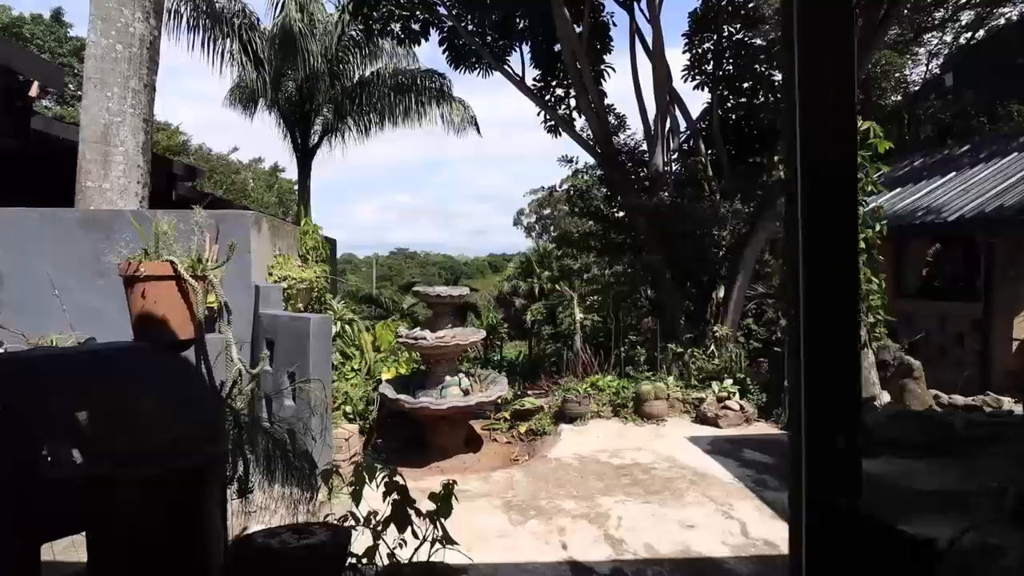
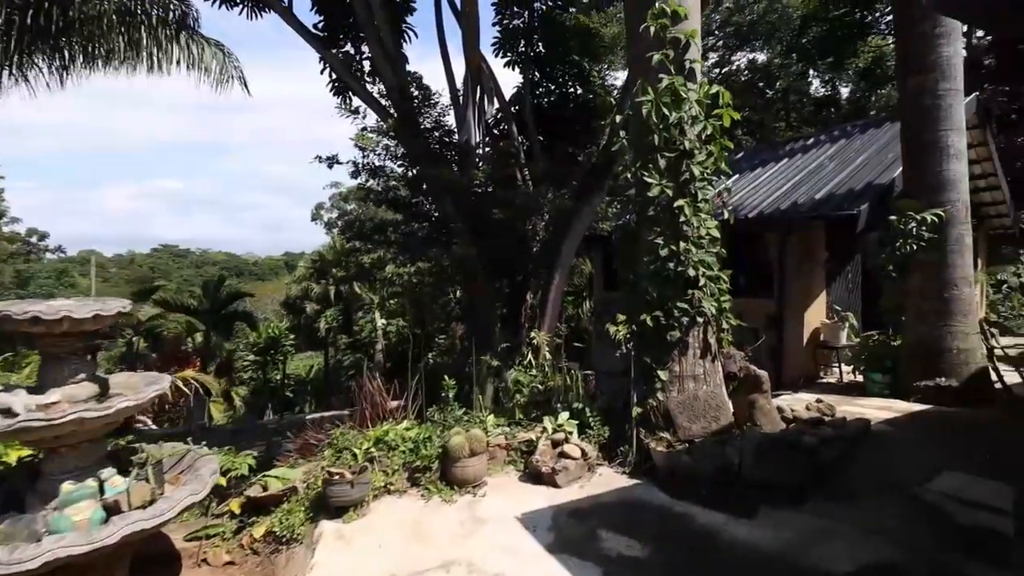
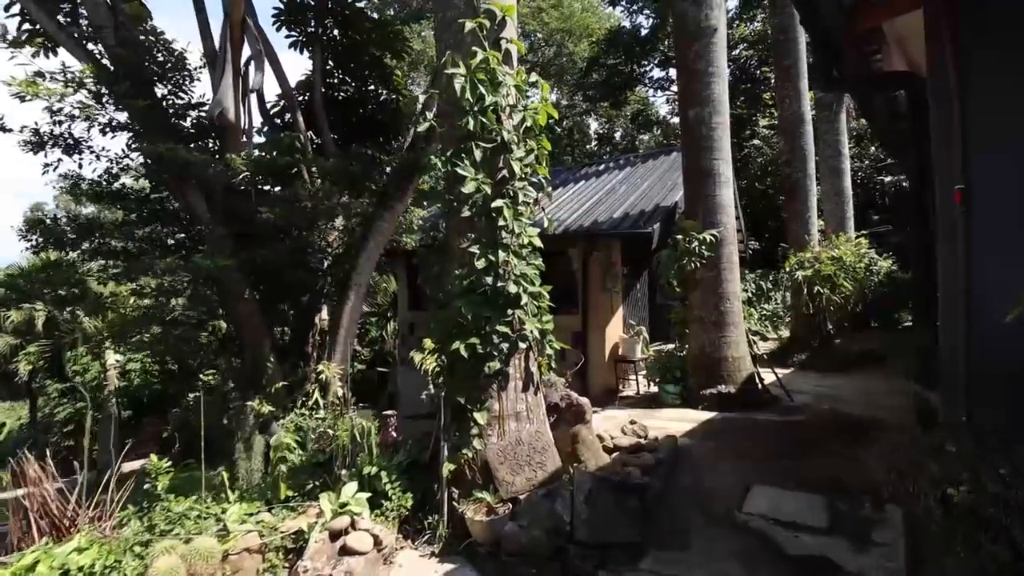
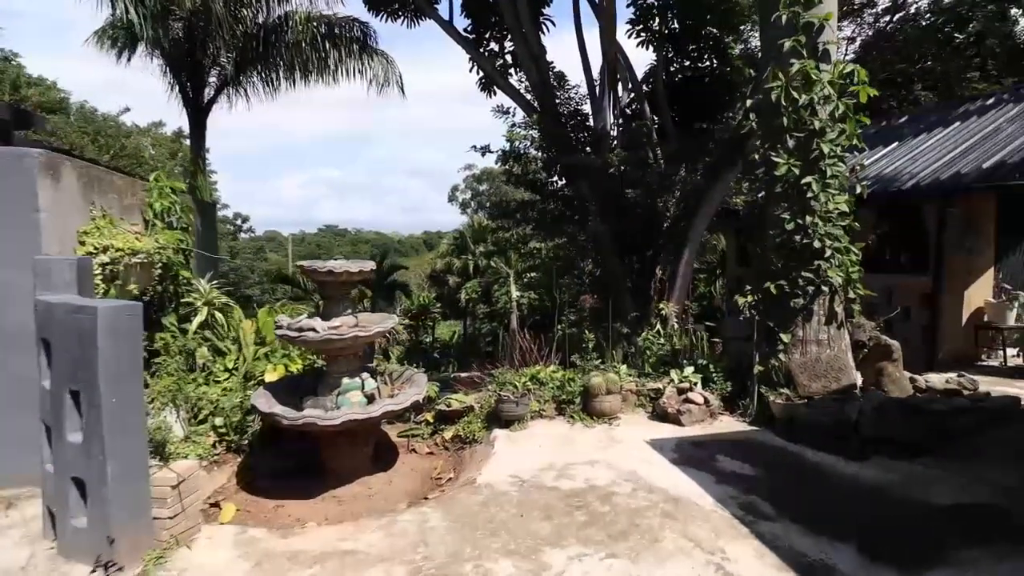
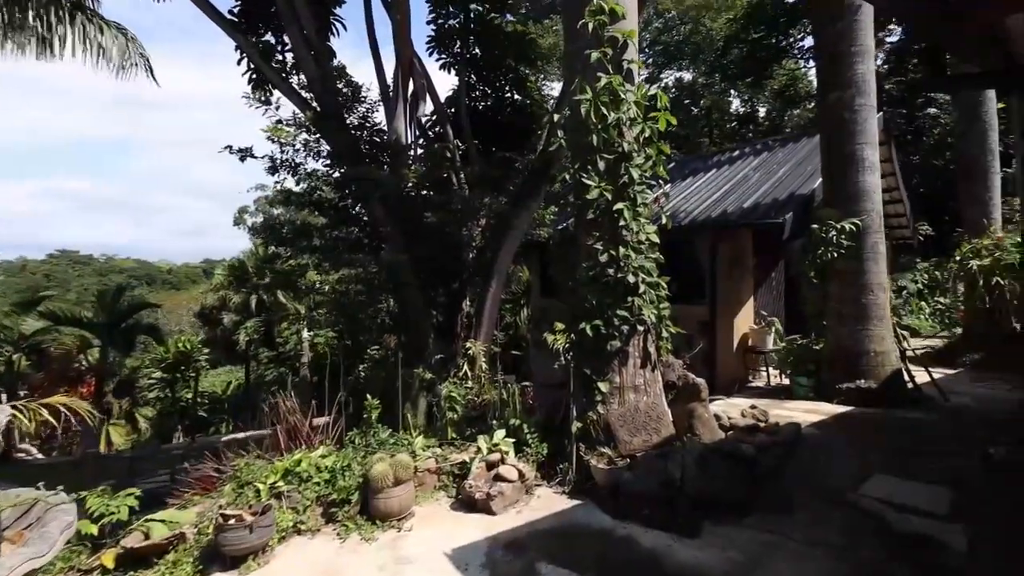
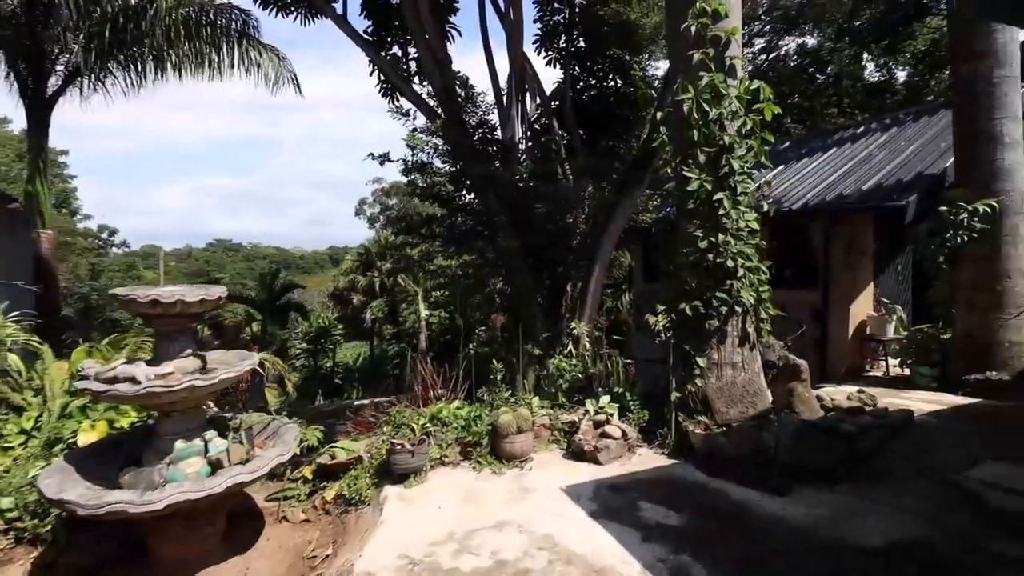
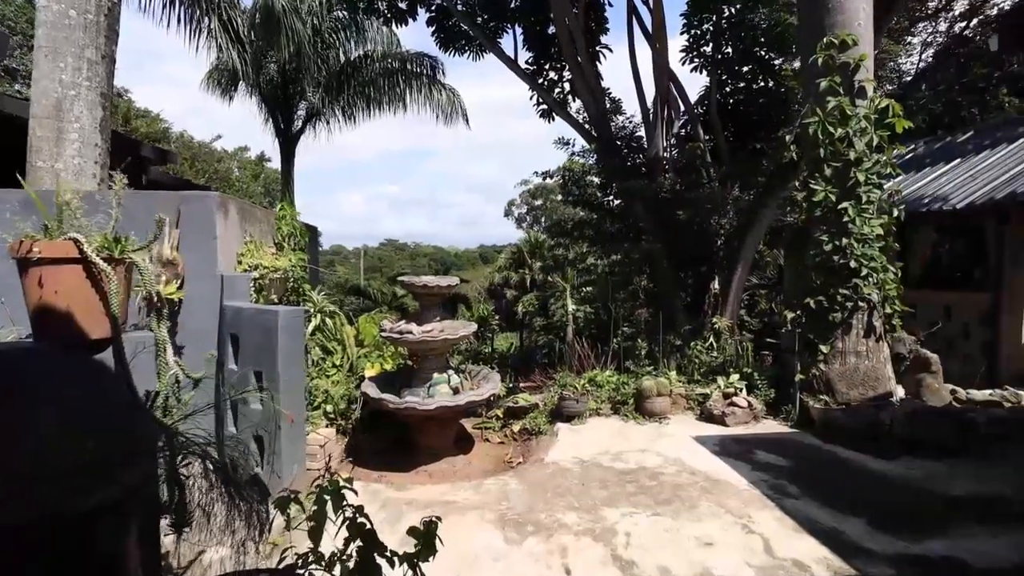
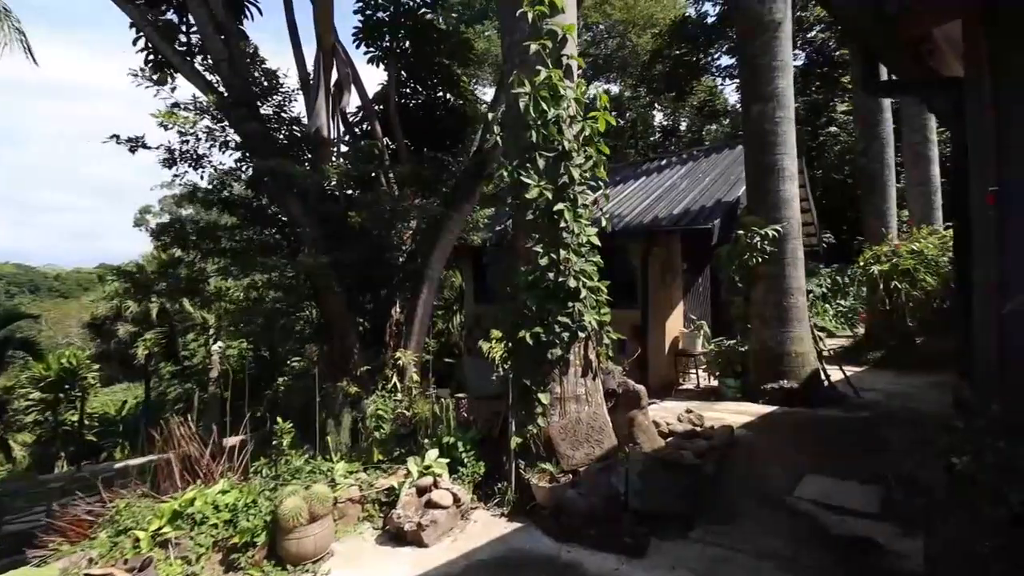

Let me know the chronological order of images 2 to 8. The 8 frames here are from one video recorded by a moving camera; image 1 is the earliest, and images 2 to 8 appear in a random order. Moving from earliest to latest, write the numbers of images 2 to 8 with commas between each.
7, 4, 6, 2, 5, 8, 3
